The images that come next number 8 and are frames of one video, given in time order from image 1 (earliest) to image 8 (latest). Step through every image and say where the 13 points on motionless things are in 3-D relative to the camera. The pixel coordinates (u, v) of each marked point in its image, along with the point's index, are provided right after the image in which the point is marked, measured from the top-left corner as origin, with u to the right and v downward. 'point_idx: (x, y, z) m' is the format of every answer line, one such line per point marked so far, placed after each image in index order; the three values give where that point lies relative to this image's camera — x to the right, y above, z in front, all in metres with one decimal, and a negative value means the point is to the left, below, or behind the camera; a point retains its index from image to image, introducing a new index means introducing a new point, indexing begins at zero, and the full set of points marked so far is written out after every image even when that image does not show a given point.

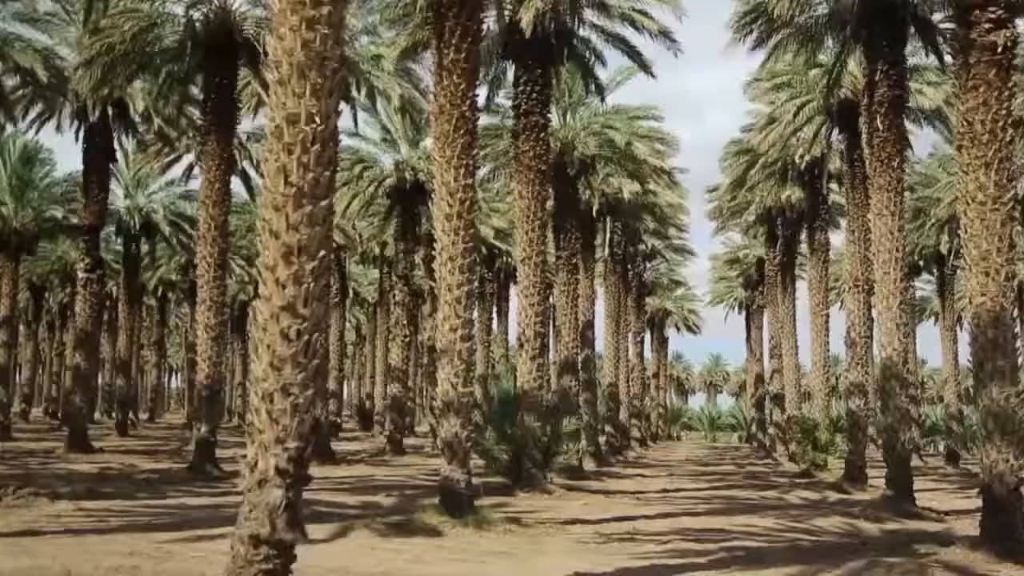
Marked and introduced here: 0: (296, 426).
0: (-1.9, -1.3, +7.4) m
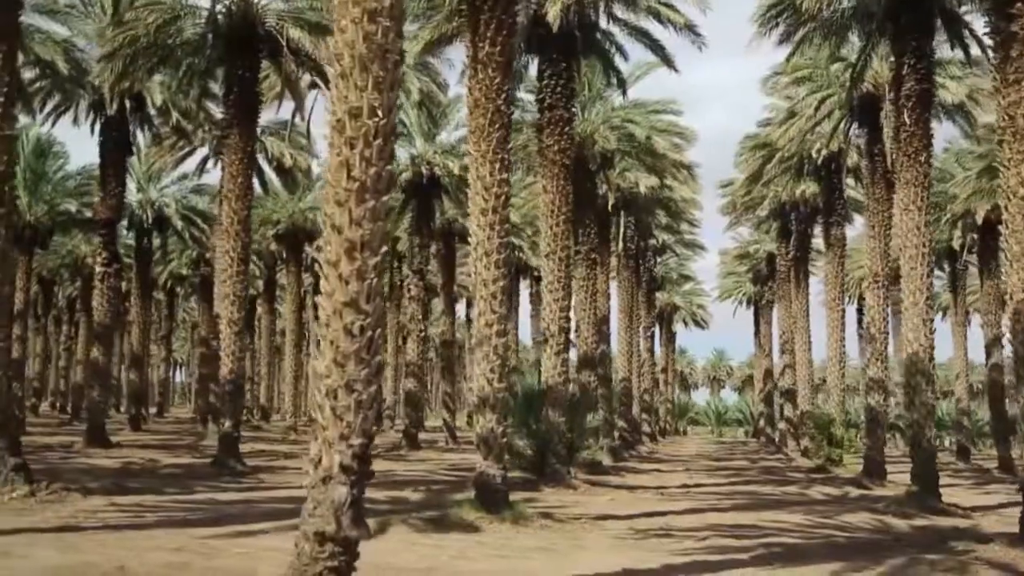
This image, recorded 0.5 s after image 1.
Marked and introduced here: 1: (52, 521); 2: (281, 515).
0: (-1.4, -1.2, +7.4) m
1: (-7.0, -3.6, +12.6) m
2: (-3.9, -3.8, +13.9) m
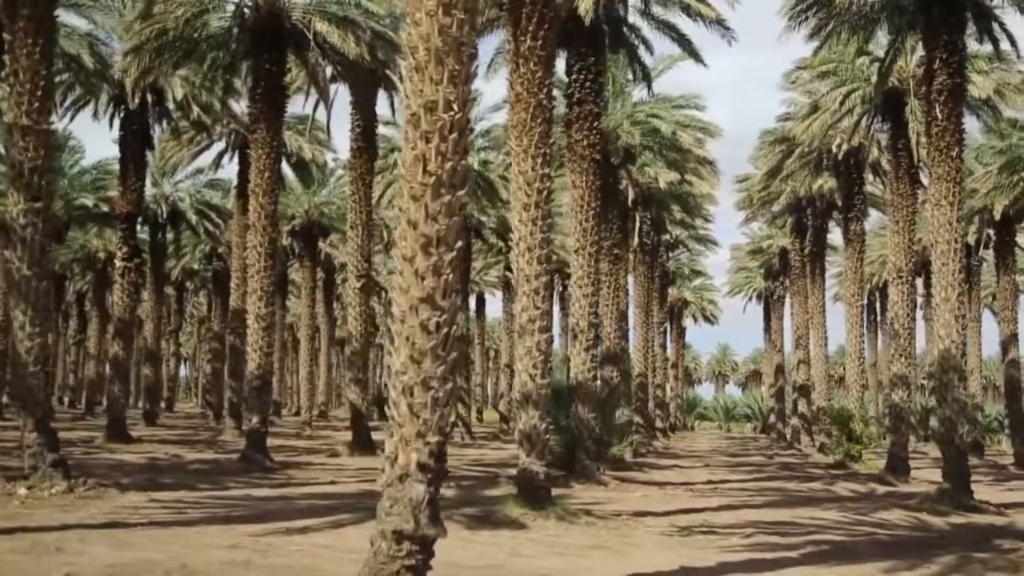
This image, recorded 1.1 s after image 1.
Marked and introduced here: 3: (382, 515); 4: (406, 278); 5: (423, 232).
0: (-0.7, -1.2, +7.3) m
1: (-6.3, -3.5, +12.6) m
2: (-3.2, -3.8, +13.9) m
3: (-1.1, -2.0, +7.2) m
4: (-1.0, +0.1, +7.4) m
5: (-0.8, +0.5, +7.3) m
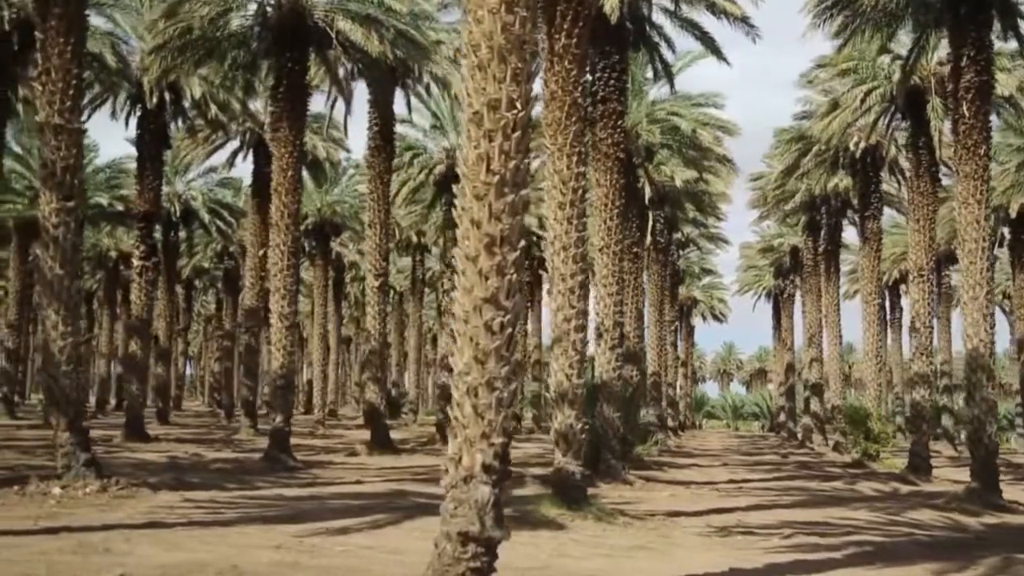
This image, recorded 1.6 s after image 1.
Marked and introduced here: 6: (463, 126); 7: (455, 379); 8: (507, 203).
0: (-0.1, -1.2, +7.2) m
1: (-5.7, -3.5, +12.6) m
2: (-2.6, -3.8, +13.8) m
3: (-0.6, -2.0, +7.2) m
4: (-0.4, +0.1, +7.3) m
5: (-0.2, +0.5, +7.3) m
6: (-0.5, +1.5, +7.5) m
7: (-0.5, -0.8, +7.3) m
8: (0.0, +0.8, +7.3) m
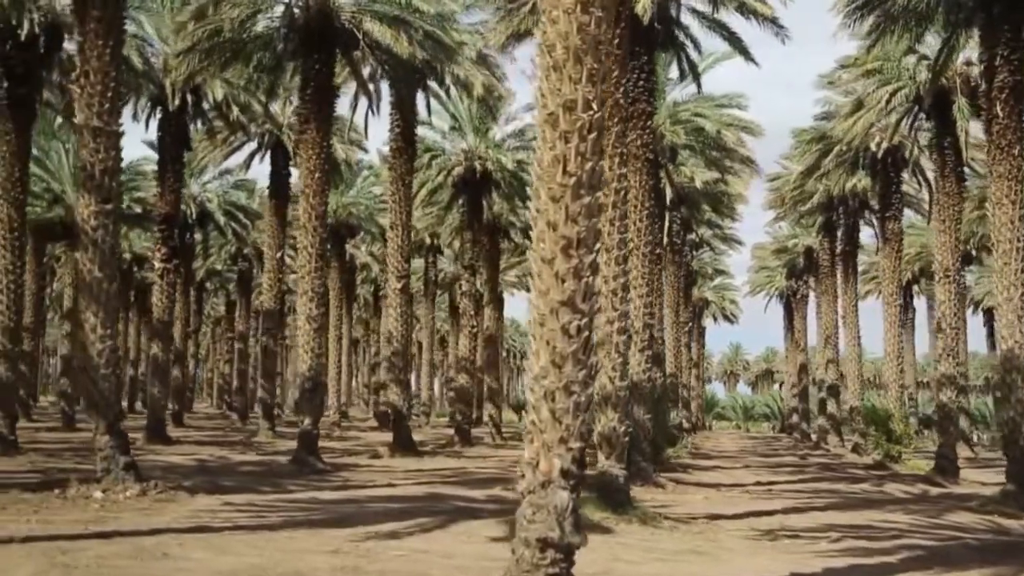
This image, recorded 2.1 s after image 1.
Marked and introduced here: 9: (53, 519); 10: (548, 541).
0: (+0.6, -1.2, +7.2) m
1: (-5.0, -3.5, +12.5) m
2: (-1.9, -3.8, +13.8) m
3: (+0.1, -2.0, +7.1) m
4: (+0.3, +0.1, +7.2) m
5: (+0.4, +0.5, +7.2) m
6: (+0.2, +1.4, +7.4) m
7: (+0.2, -0.8, +7.3) m
8: (+0.6, +0.7, +7.2) m
9: (-6.7, -3.4, +12.0) m
10: (+0.3, -2.2, +7.0) m
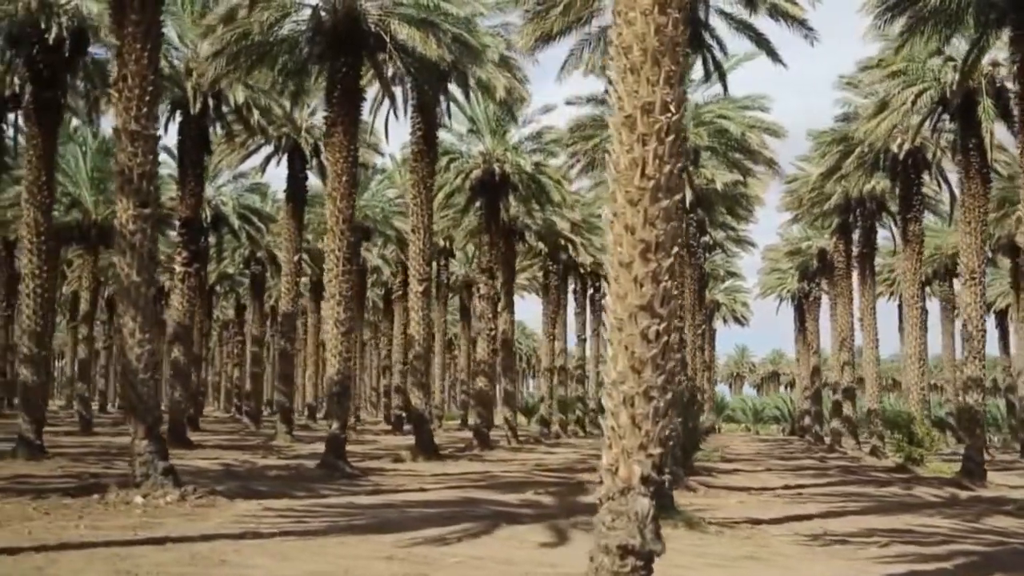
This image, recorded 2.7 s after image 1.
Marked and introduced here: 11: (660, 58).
0: (+1.3, -1.2, +7.1) m
1: (-4.3, -3.6, +12.4) m
2: (-1.2, -3.9, +13.7) m
3: (+0.8, -2.1, +7.0) m
4: (+1.0, 0.0, +7.2) m
5: (+1.1, +0.4, +7.1) m
6: (+0.9, +1.4, +7.4) m
7: (+0.9, -0.9, +7.2) m
8: (+1.3, +0.7, +7.2) m
9: (-6.0, -3.4, +11.9) m
10: (+1.0, -2.2, +6.9) m
11: (+1.3, +2.0, +7.2) m
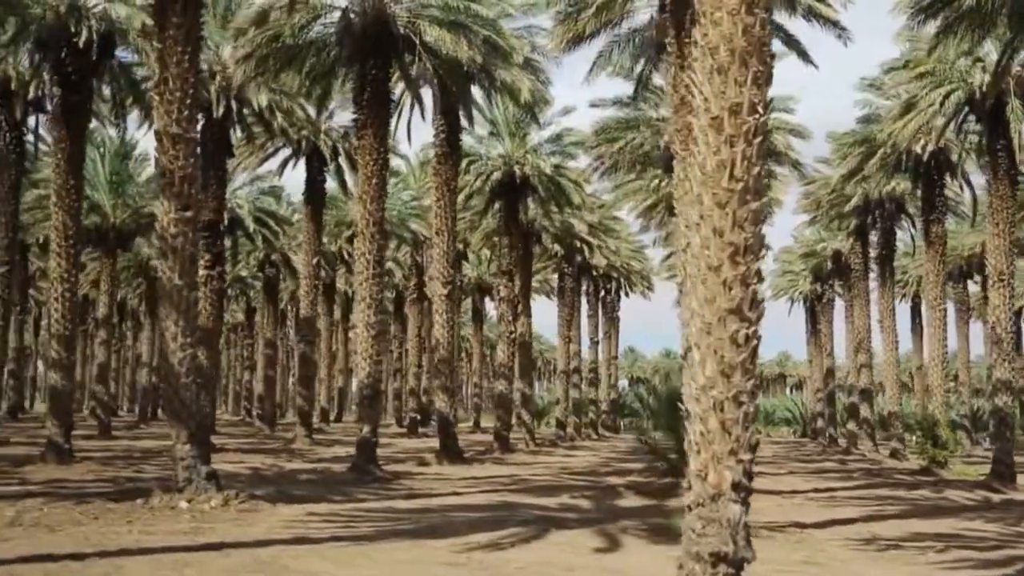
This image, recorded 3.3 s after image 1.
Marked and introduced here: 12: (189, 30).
0: (+2.0, -1.3, +7.0) m
1: (-3.6, -3.7, +12.4) m
2: (-0.4, -3.9, +13.6) m
3: (+1.5, -2.1, +6.9) m
4: (+1.7, 0.0, +7.1) m
5: (+1.9, +0.4, +7.0) m
6: (+1.6, +1.4, +7.3) m
7: (+1.6, -0.9, +7.1) m
8: (+2.0, +0.7, +7.1) m
9: (-5.2, -3.5, +11.8) m
10: (+1.7, -2.2, +6.8) m
11: (+2.0, +2.0, +7.2) m
12: (-5.9, +4.7, +15.0) m
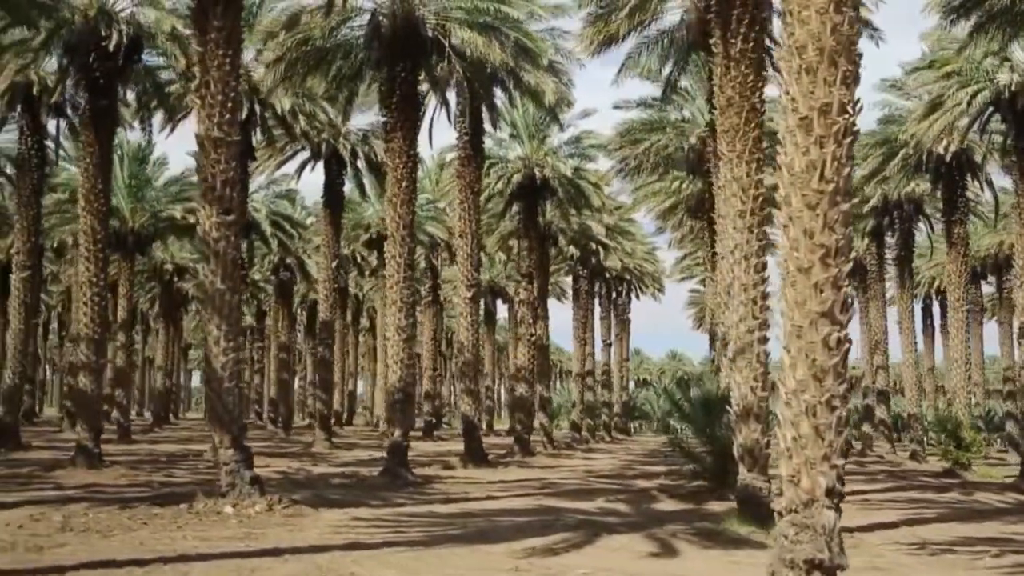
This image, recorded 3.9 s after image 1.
0: (+2.8, -1.3, +6.9) m
1: (-2.8, -3.7, +12.3) m
2: (+0.4, -4.0, +13.5) m
3: (+2.3, -2.1, +6.8) m
4: (+2.5, 0.0, +7.0) m
5: (+2.6, +0.4, +7.0) m
6: (+2.4, +1.4, +7.2) m
7: (+2.4, -0.9, +7.0) m
8: (+2.8, +0.6, +7.0) m
9: (-4.4, -3.5, +11.8) m
10: (+2.5, -2.3, +6.7) m
11: (+2.8, +2.0, +7.1) m
12: (-5.1, +4.6, +14.9) m
